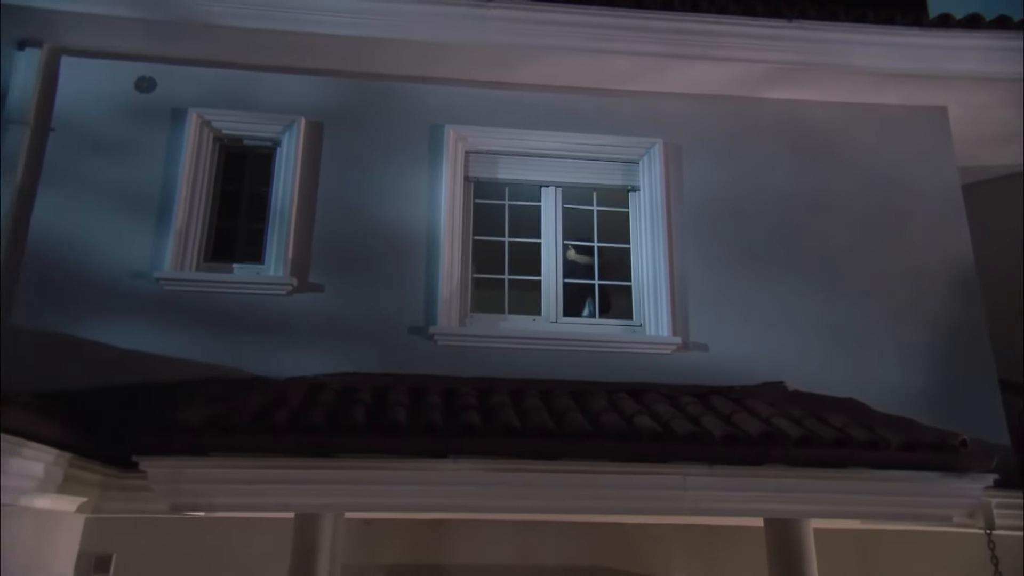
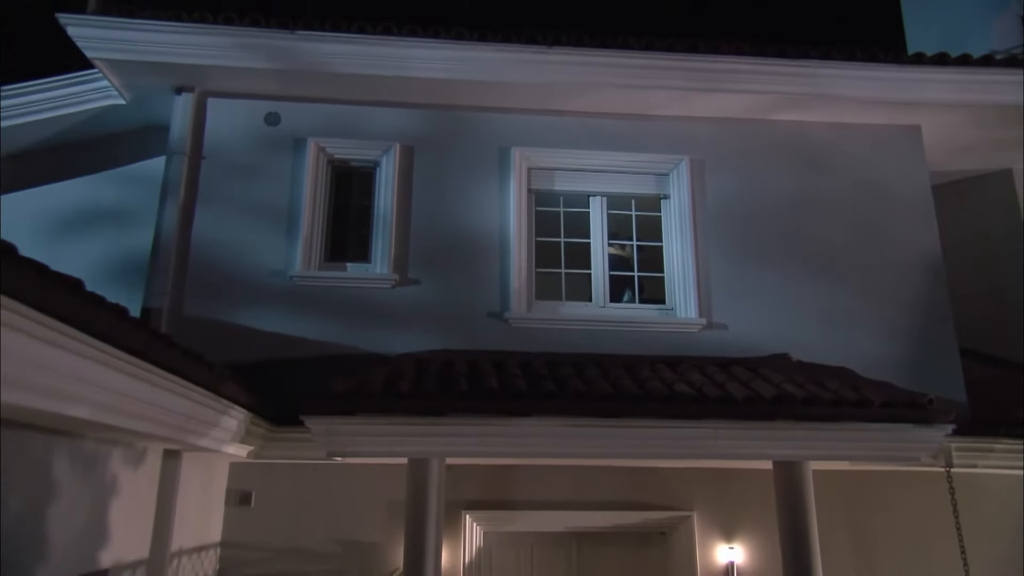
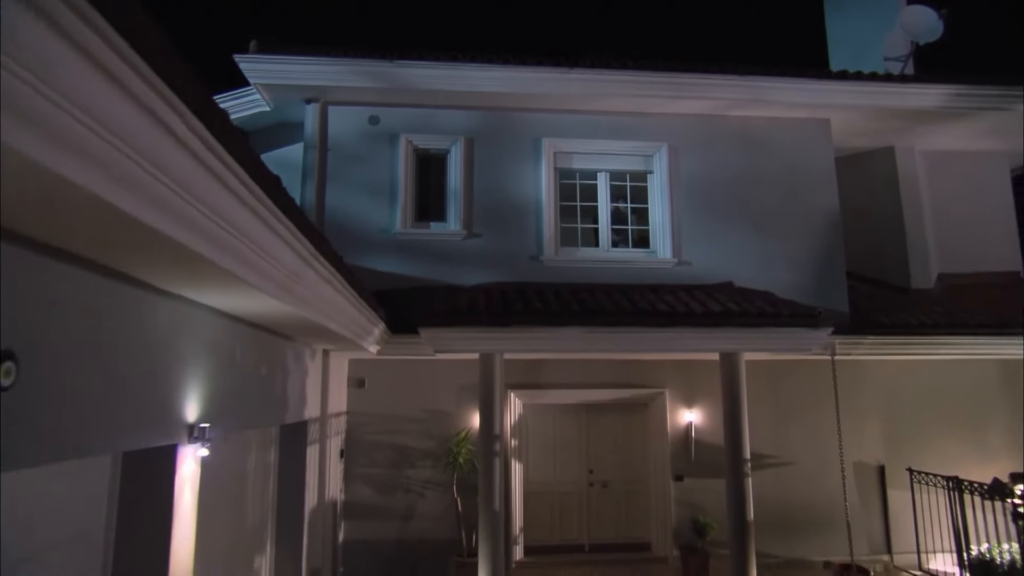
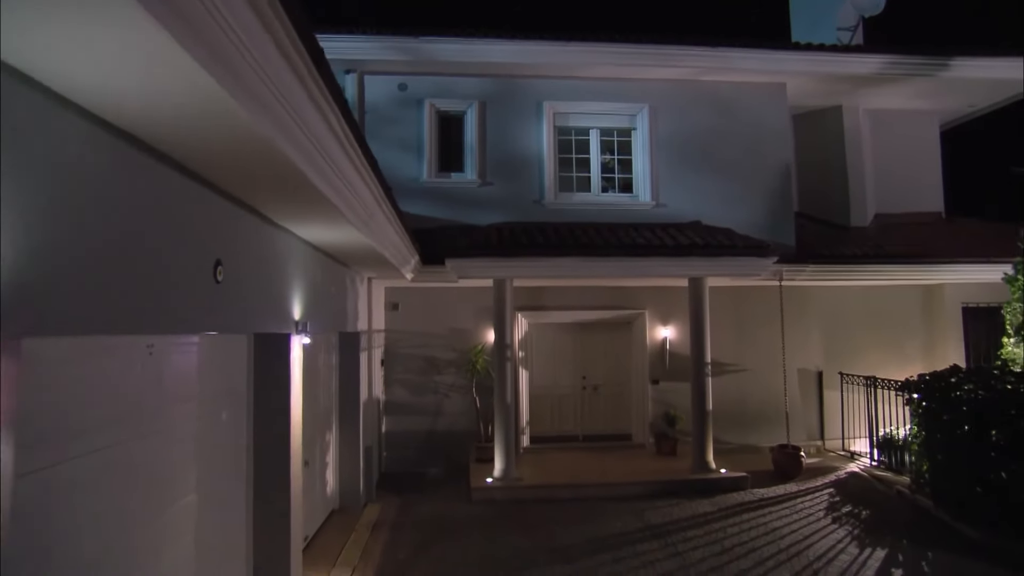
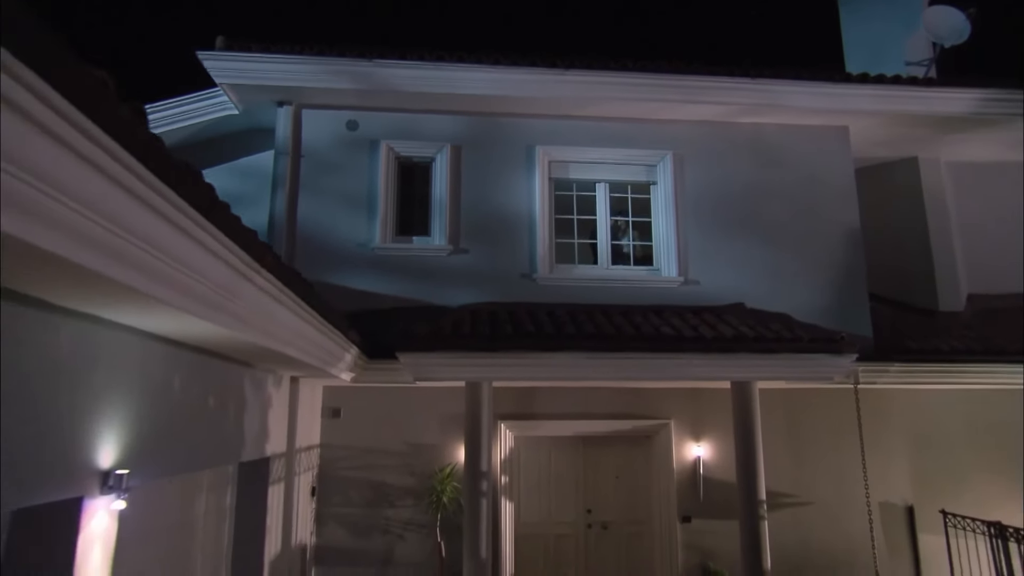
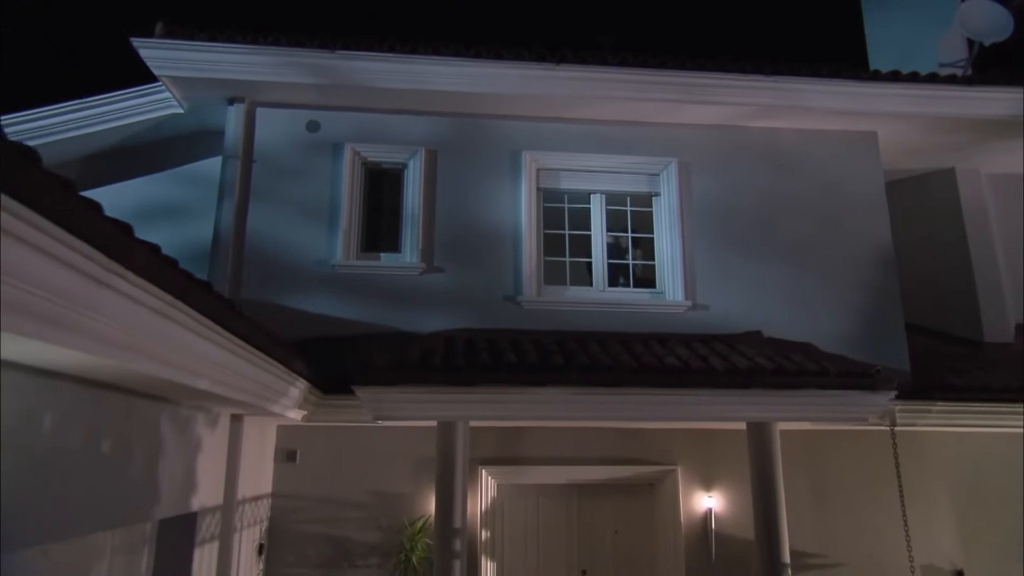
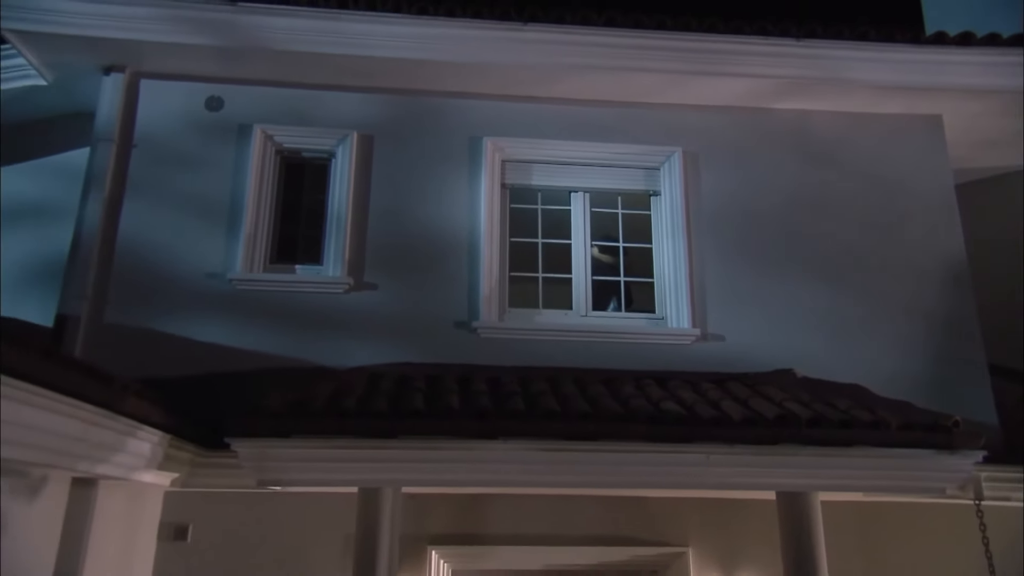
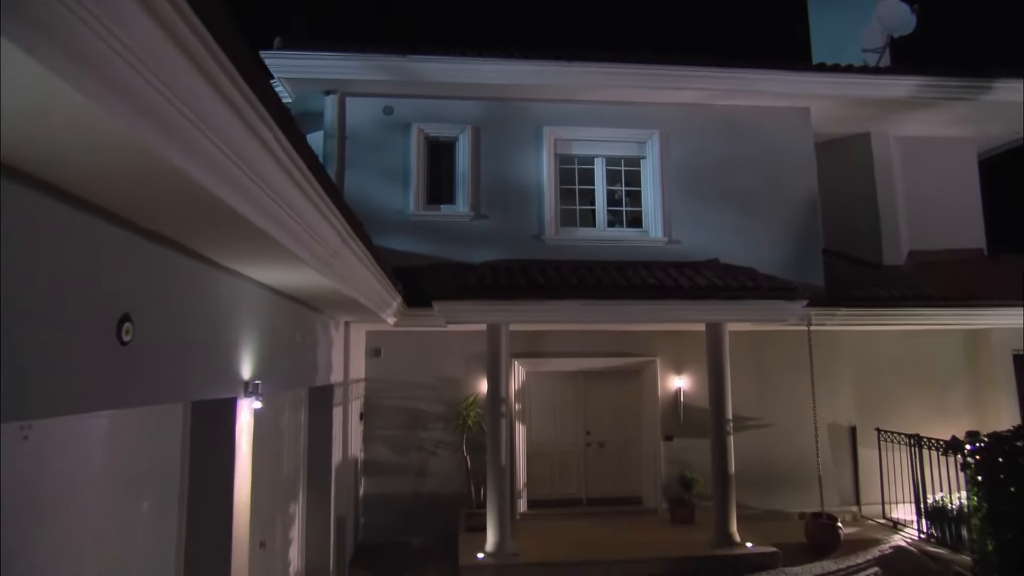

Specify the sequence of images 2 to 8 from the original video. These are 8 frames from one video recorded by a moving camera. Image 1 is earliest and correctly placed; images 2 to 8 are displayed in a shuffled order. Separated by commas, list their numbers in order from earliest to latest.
7, 2, 6, 5, 3, 8, 4
